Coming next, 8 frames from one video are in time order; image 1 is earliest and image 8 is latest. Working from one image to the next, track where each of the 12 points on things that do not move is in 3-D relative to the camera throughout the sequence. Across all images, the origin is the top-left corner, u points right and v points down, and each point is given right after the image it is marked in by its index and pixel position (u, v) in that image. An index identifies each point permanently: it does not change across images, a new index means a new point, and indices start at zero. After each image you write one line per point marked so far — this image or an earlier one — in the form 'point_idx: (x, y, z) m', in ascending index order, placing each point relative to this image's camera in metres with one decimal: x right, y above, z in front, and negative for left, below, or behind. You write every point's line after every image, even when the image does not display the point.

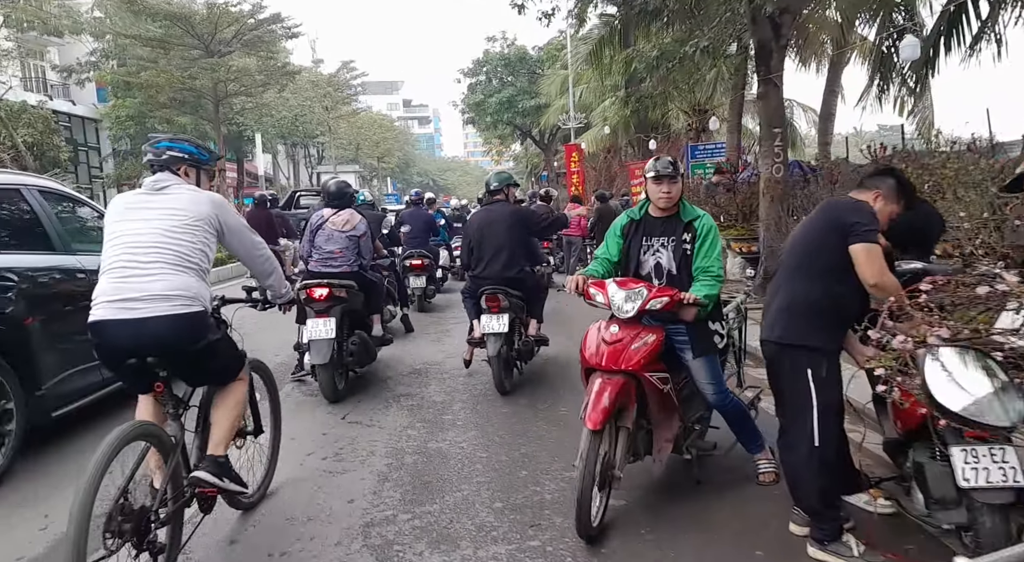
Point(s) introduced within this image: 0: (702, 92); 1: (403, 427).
0: (+4.7, +4.7, +20.0) m
1: (-0.7, -0.9, +5.1) m
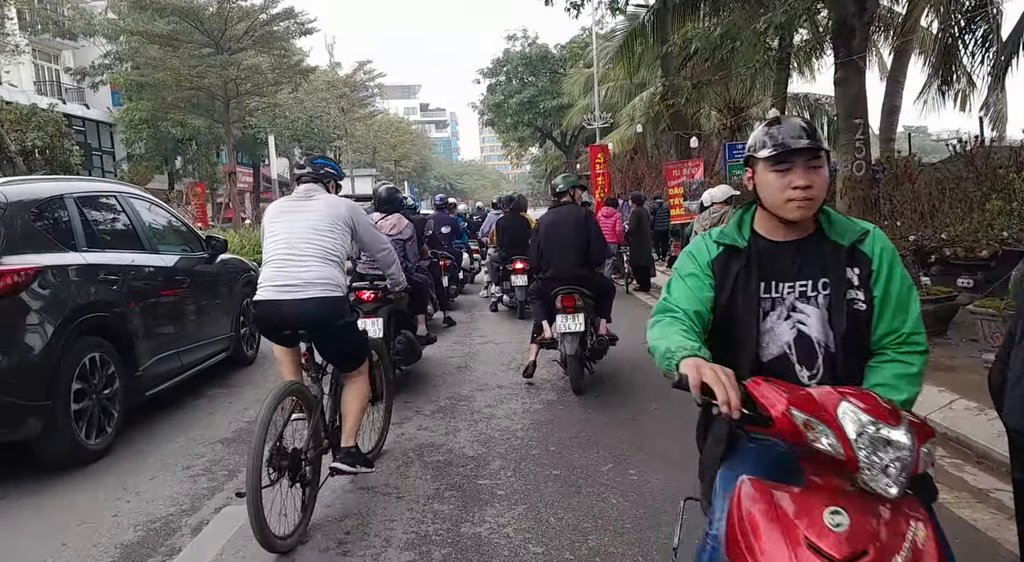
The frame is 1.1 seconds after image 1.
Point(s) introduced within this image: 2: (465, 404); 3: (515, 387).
0: (+5.3, +4.5, +18.8) m
1: (-0.4, -1.1, +3.9) m
2: (-0.3, -0.9, +5.5) m
3: (0.0, -0.8, +6.2) m
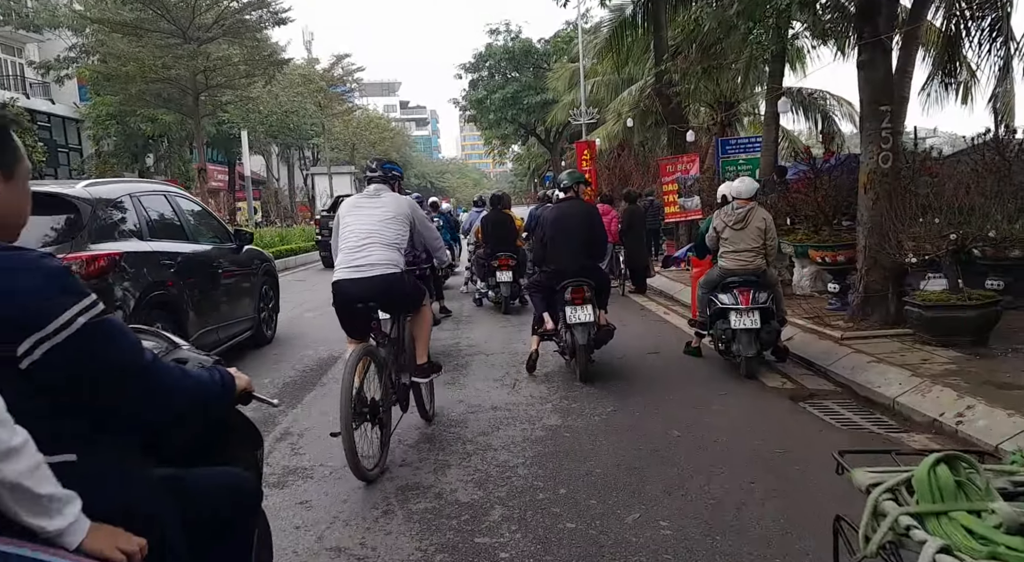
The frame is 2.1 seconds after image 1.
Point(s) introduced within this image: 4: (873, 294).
0: (+4.9, +4.5, +18.1) m
1: (-0.4, -1.1, +3.1) m
2: (-0.3, -0.9, +4.8) m
3: (0.0, -0.8, +5.4) m
4: (+3.3, -0.1, +7.2) m
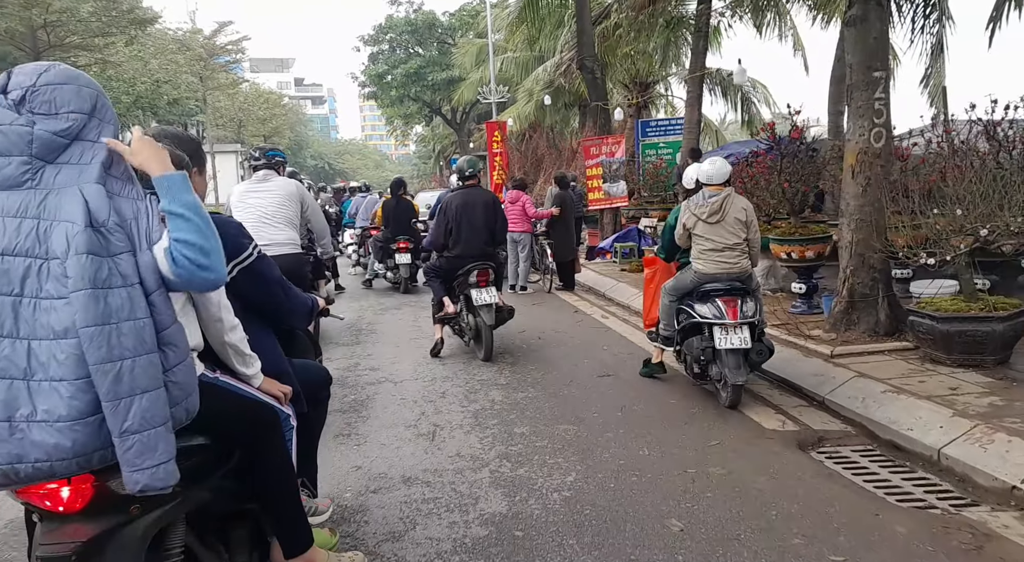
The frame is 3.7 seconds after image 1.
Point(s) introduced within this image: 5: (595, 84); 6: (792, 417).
0: (+2.9, +4.7, +17.0) m
1: (-0.5, -1.2, +1.6) m
2: (-0.6, -1.0, +3.2) m
3: (-0.4, -0.9, +3.8) m
4: (+2.6, -0.1, +6.0) m
5: (+1.5, +3.5, +14.1) m
6: (+1.6, -0.8, +4.7) m
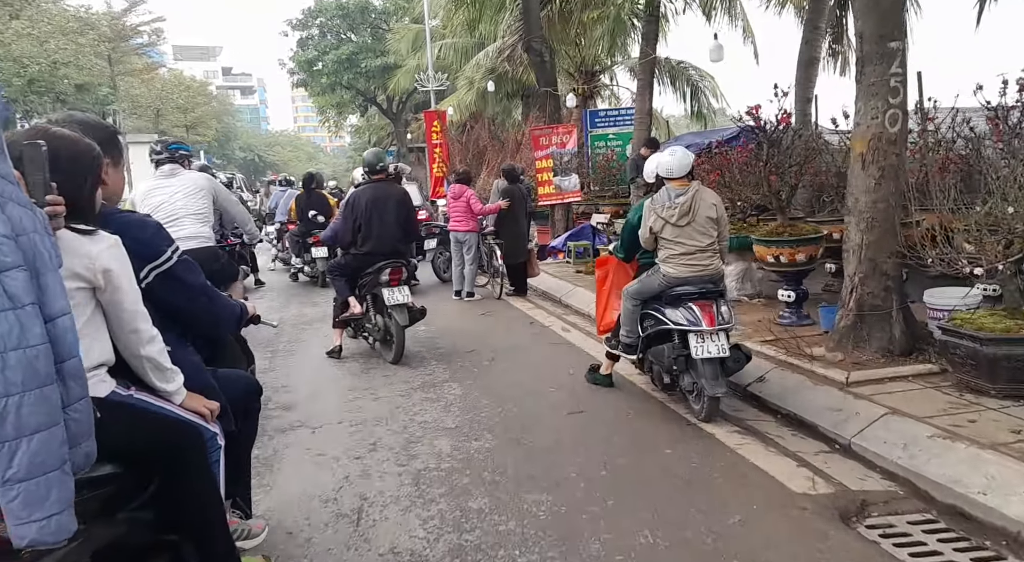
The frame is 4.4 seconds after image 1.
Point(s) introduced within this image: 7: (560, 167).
0: (+1.7, +4.8, +16.0) m
1: (-0.5, -1.4, +0.4) m
2: (-0.7, -1.1, +2.0) m
3: (-0.5, -1.0, +2.7) m
4: (+2.3, -0.2, +5.1) m
5: (+0.5, +3.5, +13.0) m
6: (+1.4, -0.9, +3.7) m
7: (+0.8, +1.8, +12.4) m
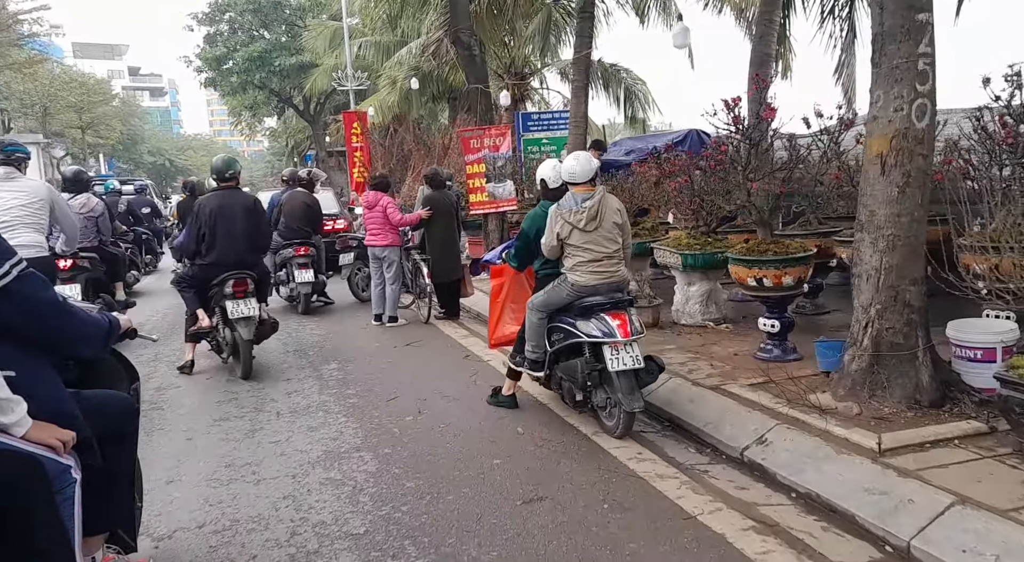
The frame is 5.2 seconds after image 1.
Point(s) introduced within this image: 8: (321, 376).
0: (+0.3, +4.5, +14.9) m
1: (-0.4, -1.5, -0.8) m
2: (-0.8, -1.3, +0.7) m
3: (-0.6, -1.2, +1.4) m
4: (+2.0, -0.4, +4.1) m
5: (-0.6, +3.3, +11.9) m
6: (+1.2, -1.0, +2.6) m
7: (-0.3, +1.5, +11.3) m
8: (-1.5, -0.7, +6.1) m
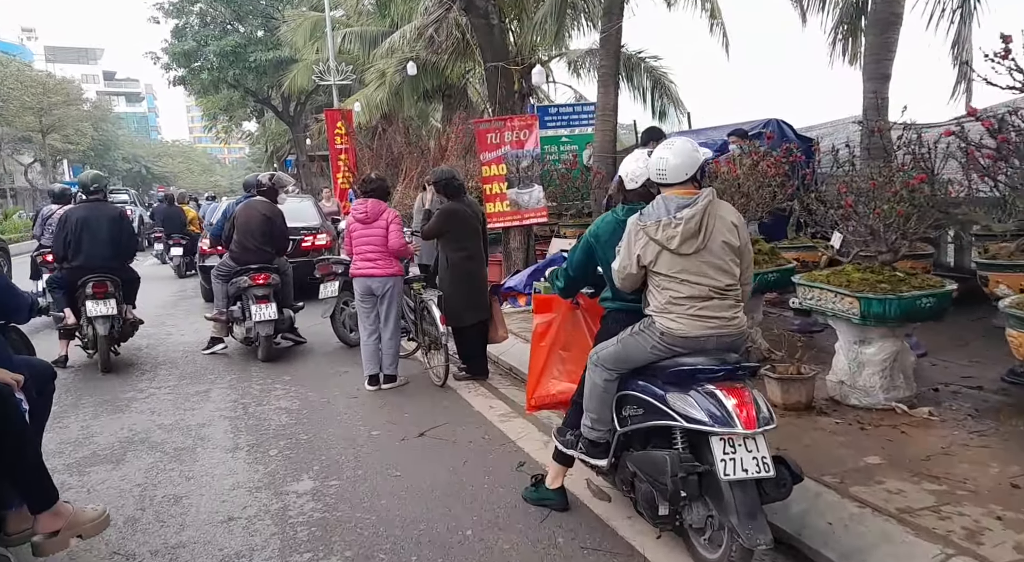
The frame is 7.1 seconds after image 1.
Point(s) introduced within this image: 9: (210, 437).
0: (+0.6, +4.1, +12.5) m
1: (+0.2, -1.8, -3.3) m
2: (-0.3, -1.6, -1.7) m
3: (-0.1, -1.5, -1.0) m
4: (+2.4, -0.7, +1.7) m
5: (-0.3, +2.9, +9.4) m
6: (+1.7, -1.3, +0.2) m
7: (+0.1, +1.2, +8.8) m
8: (-1.0, -1.1, +3.7) m
9: (-1.9, -1.0, +4.9) m
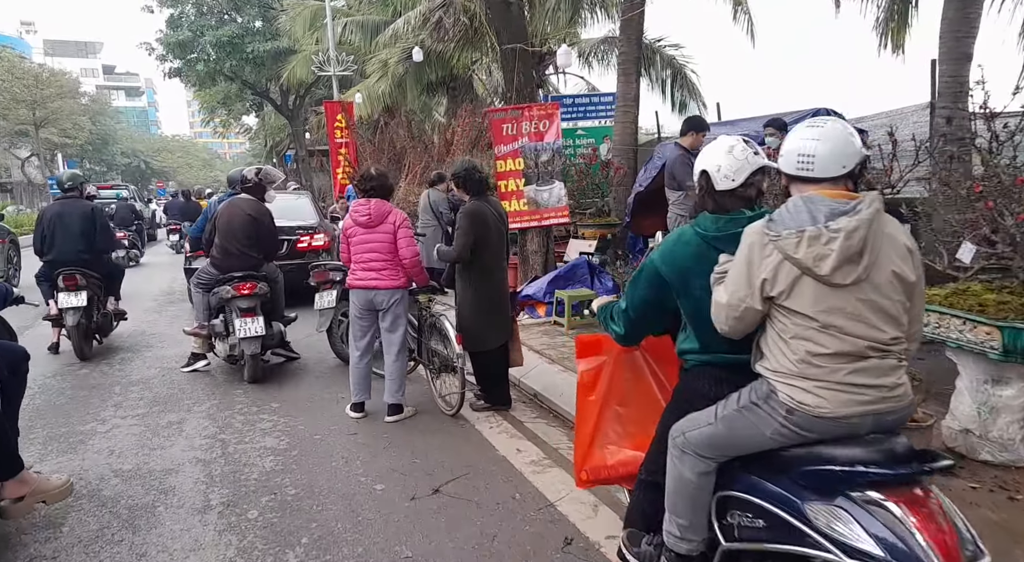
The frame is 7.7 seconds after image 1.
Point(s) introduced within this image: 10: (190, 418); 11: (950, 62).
0: (+0.8, +4.0, +11.6) m
1: (+0.4, -1.9, -4.2) m
2: (-0.1, -1.7, -2.6) m
3: (0.0, -1.6, -1.9) m
4: (+2.6, -0.8, +0.8) m
5: (-0.1, +2.8, +8.5) m
6: (+1.9, -1.5, -0.7) m
7: (+0.2, +1.1, +7.9) m
8: (-0.9, -1.2, +2.7) m
9: (-1.7, -1.1, +4.0) m
10: (-2.2, -0.9, +5.4) m
11: (+3.5, +1.7, +6.2) m
